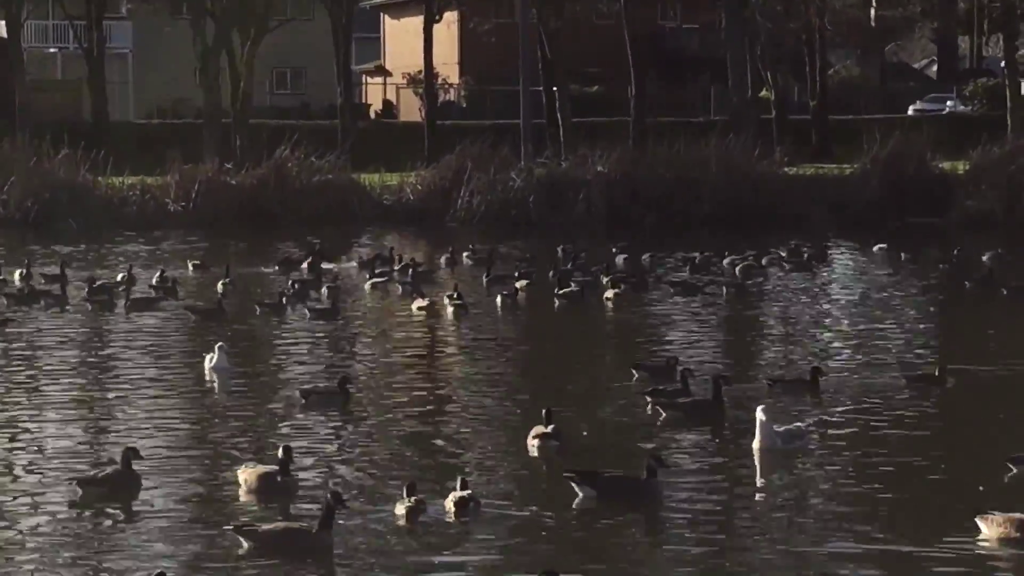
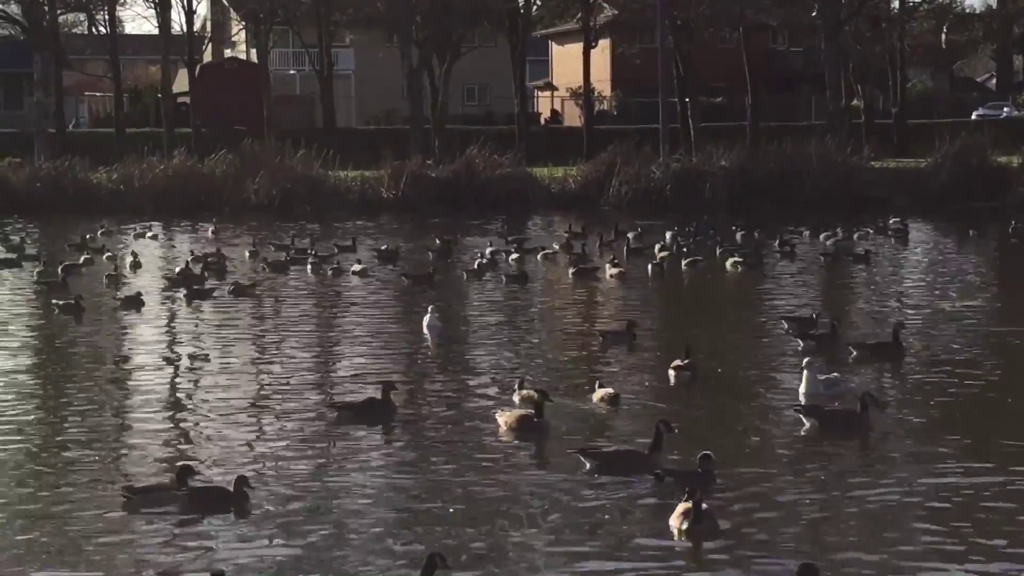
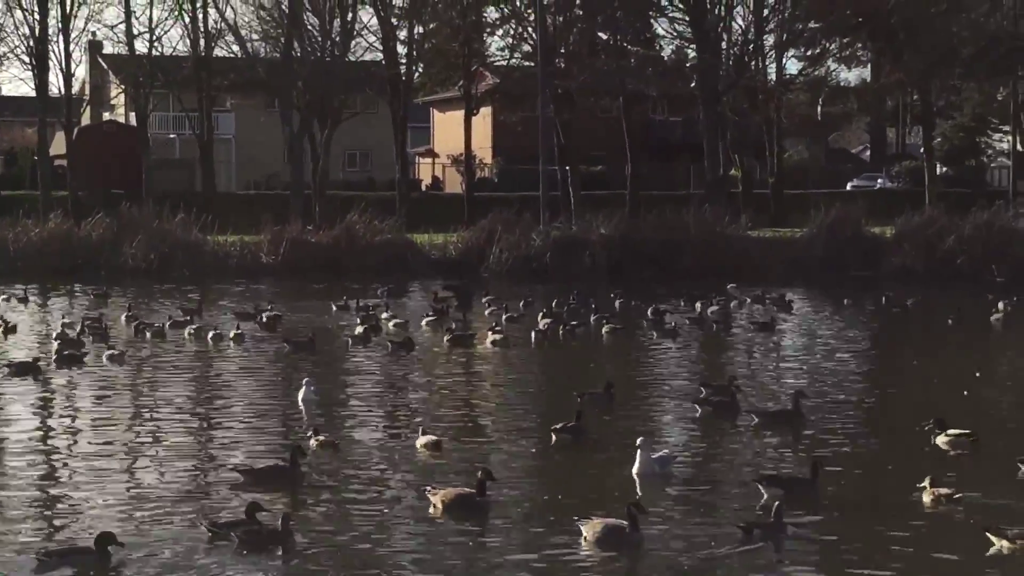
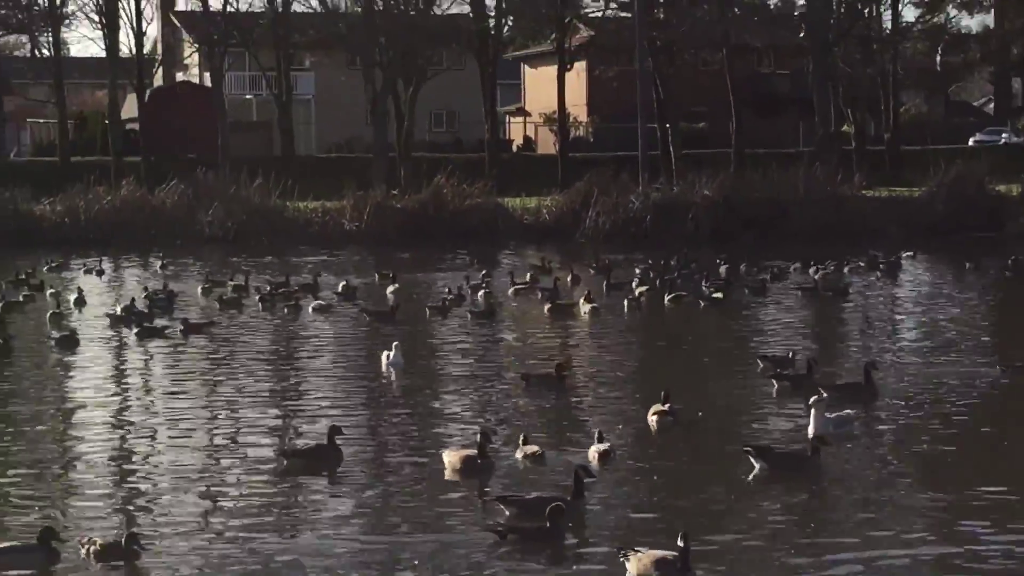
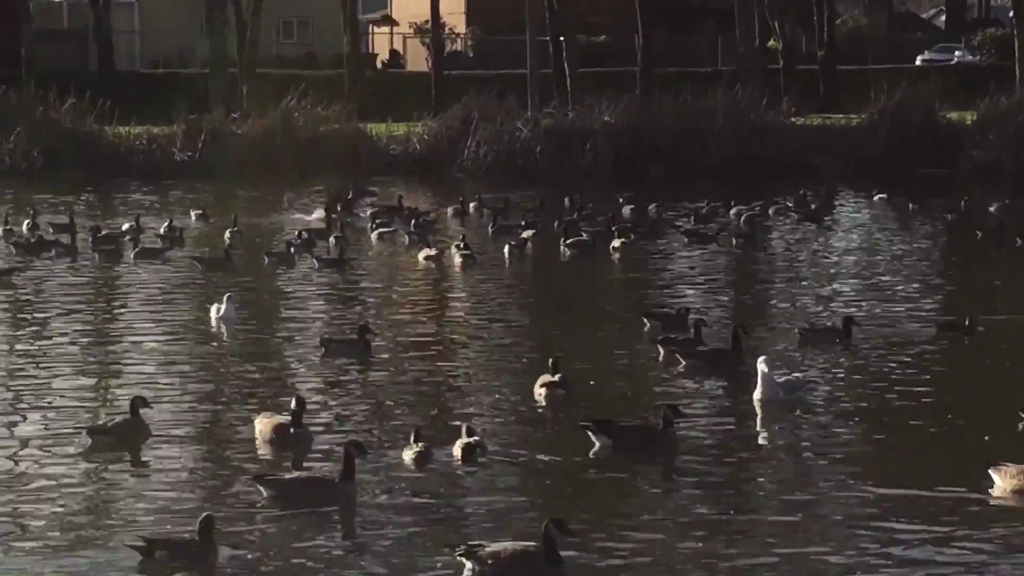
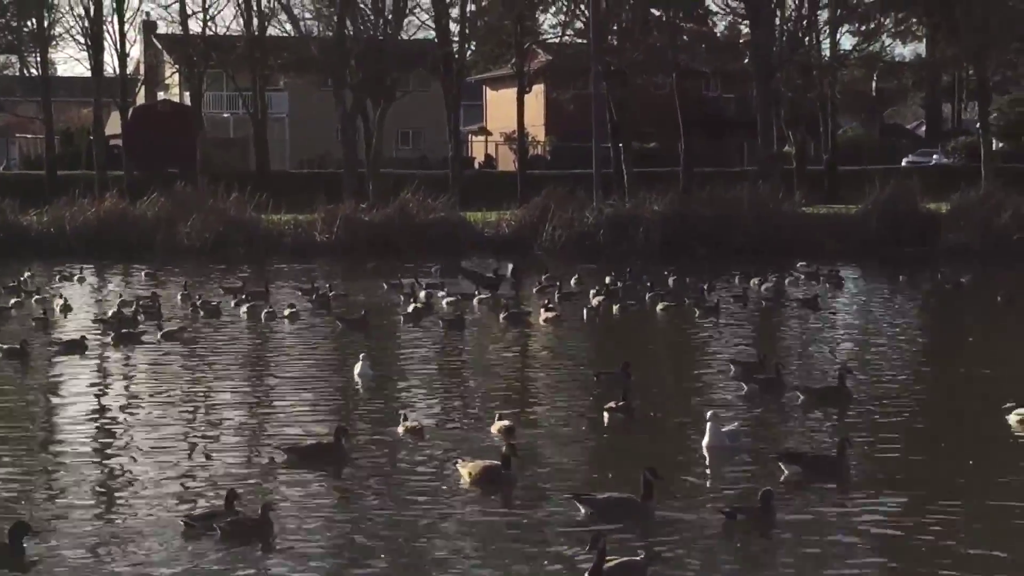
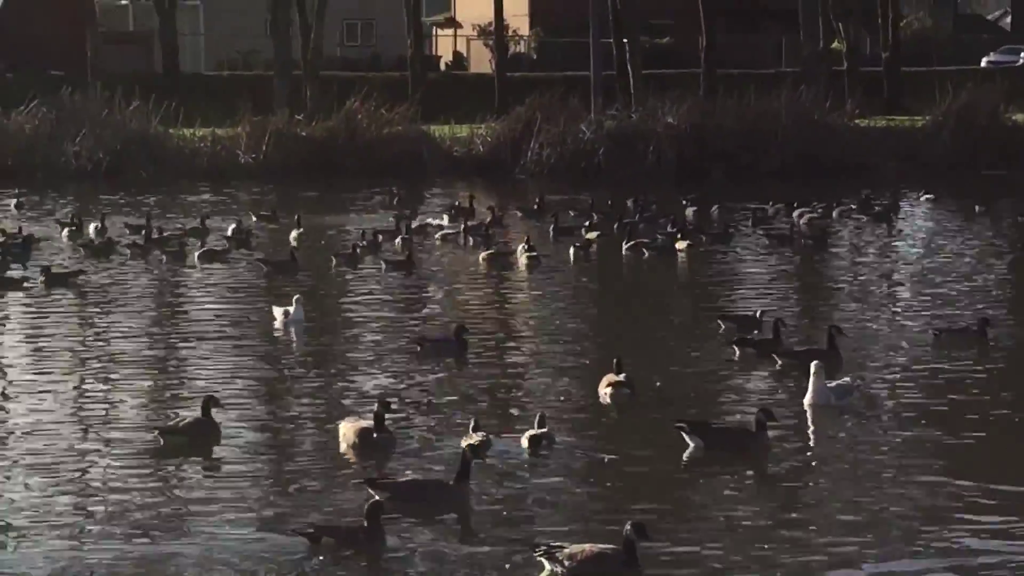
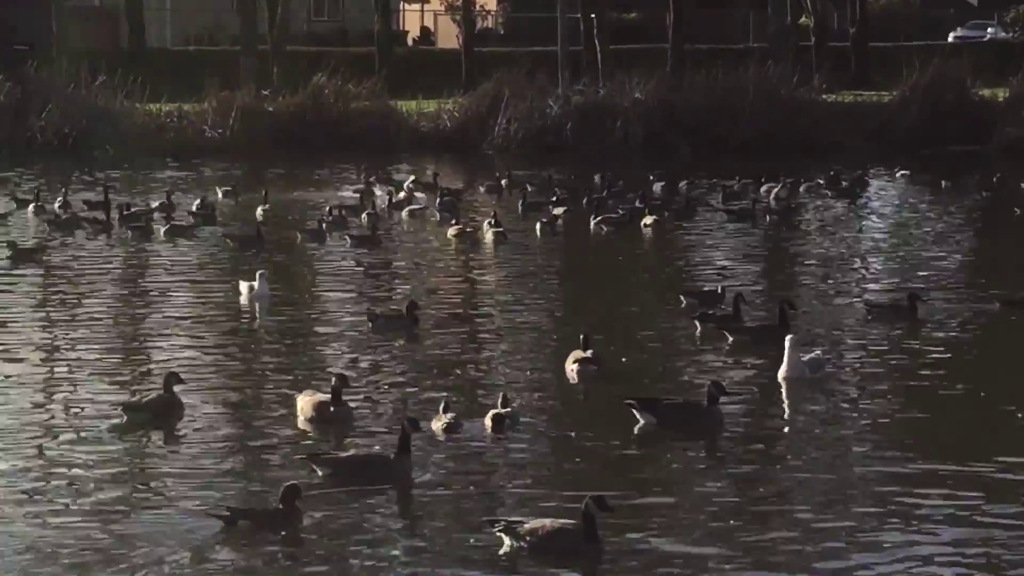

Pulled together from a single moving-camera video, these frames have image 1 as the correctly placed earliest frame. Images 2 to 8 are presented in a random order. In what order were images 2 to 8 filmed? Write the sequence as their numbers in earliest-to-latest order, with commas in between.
5, 8, 7, 4, 2, 6, 3
